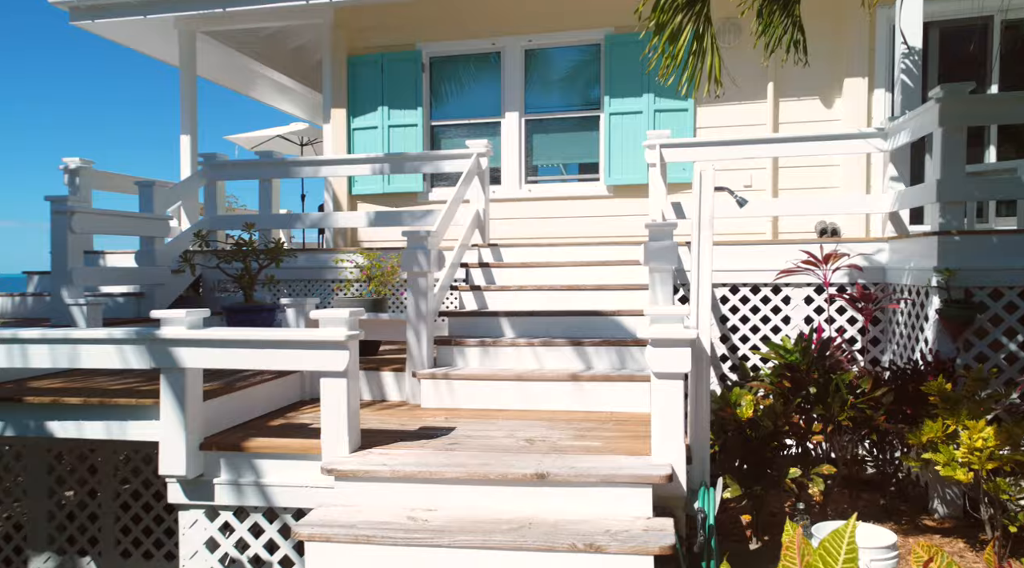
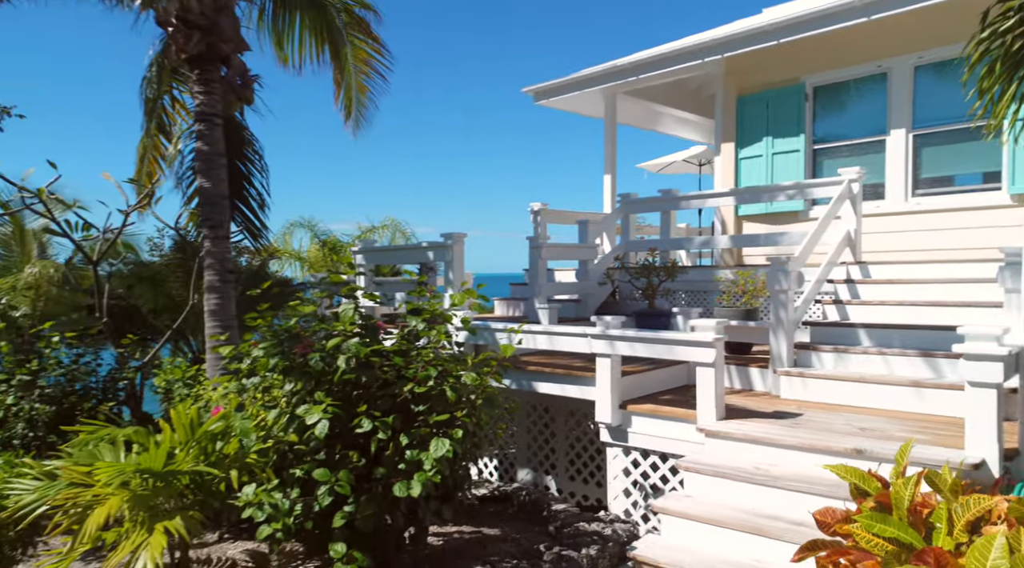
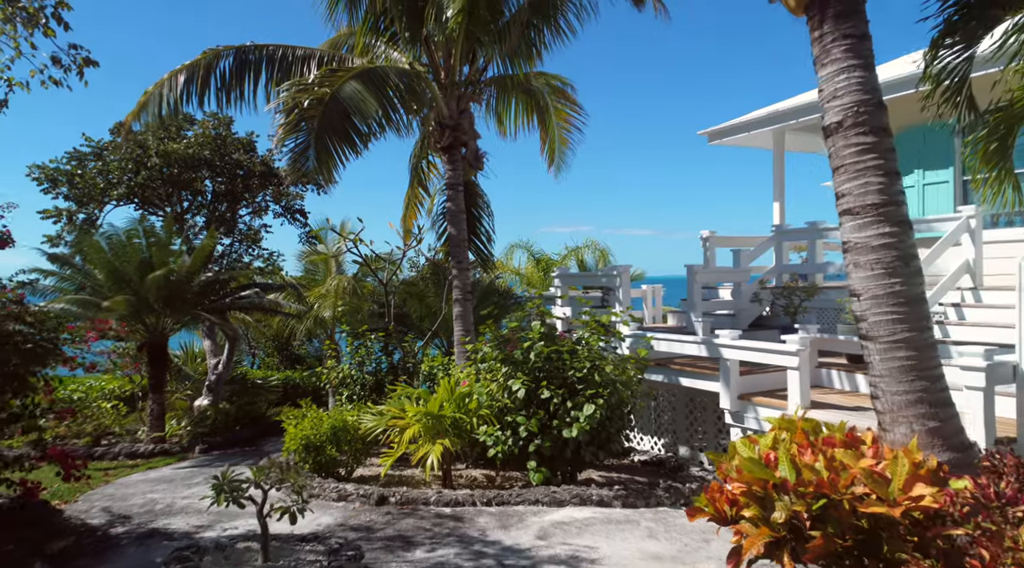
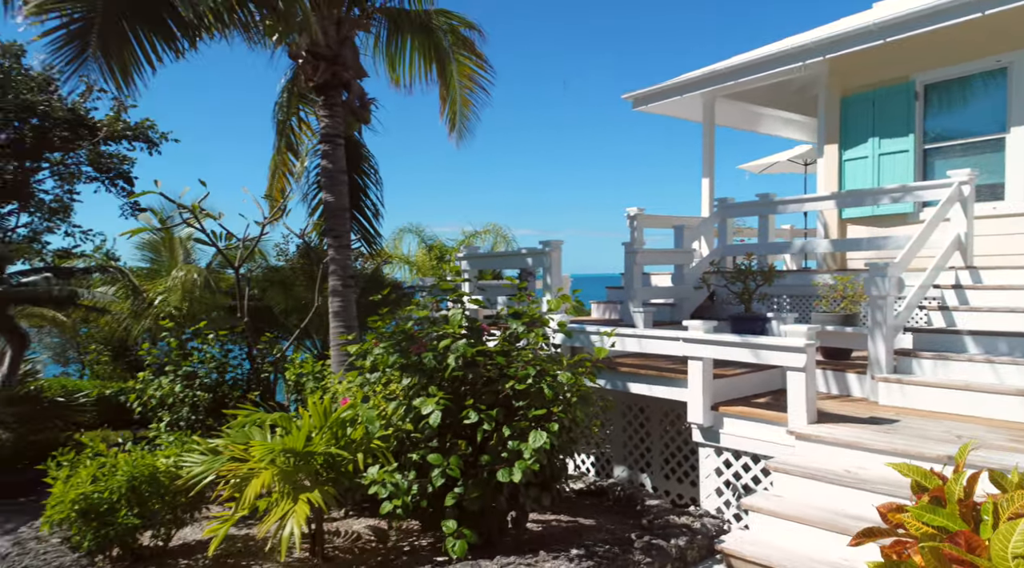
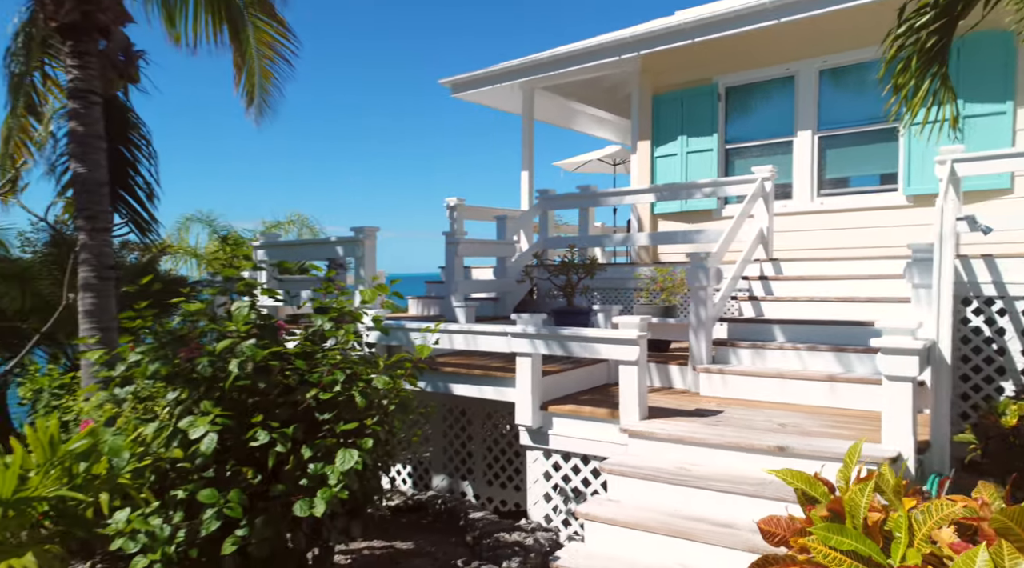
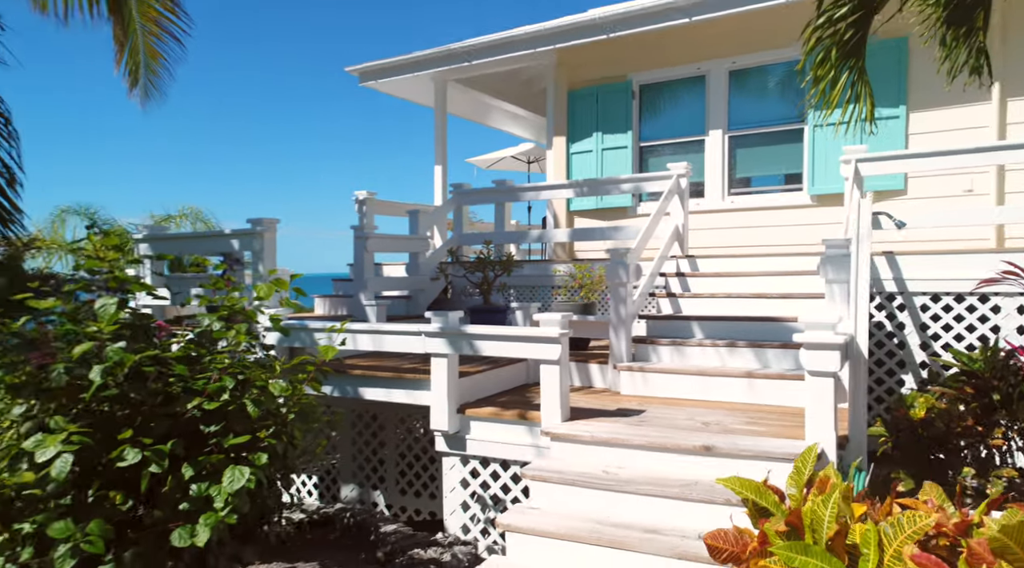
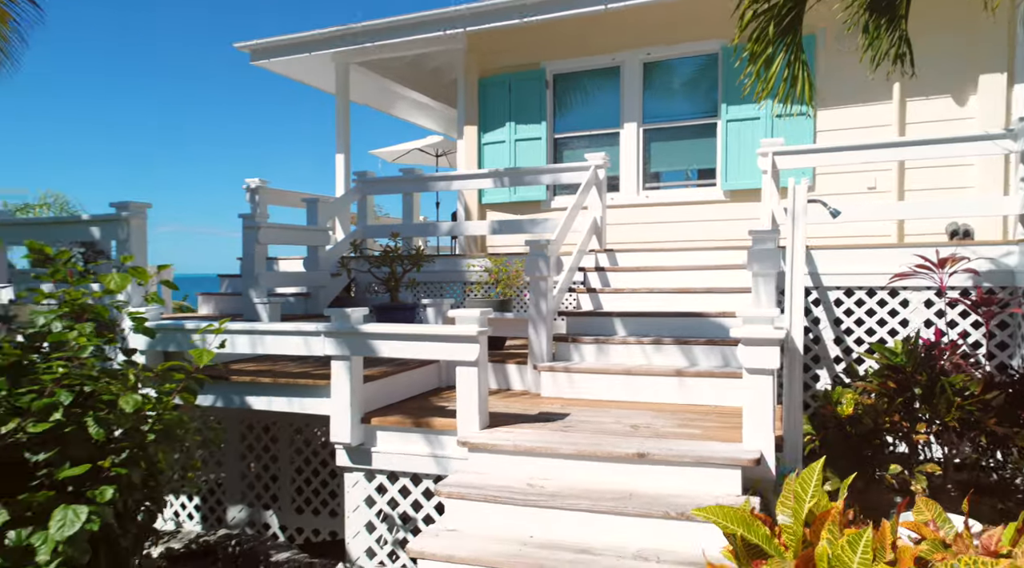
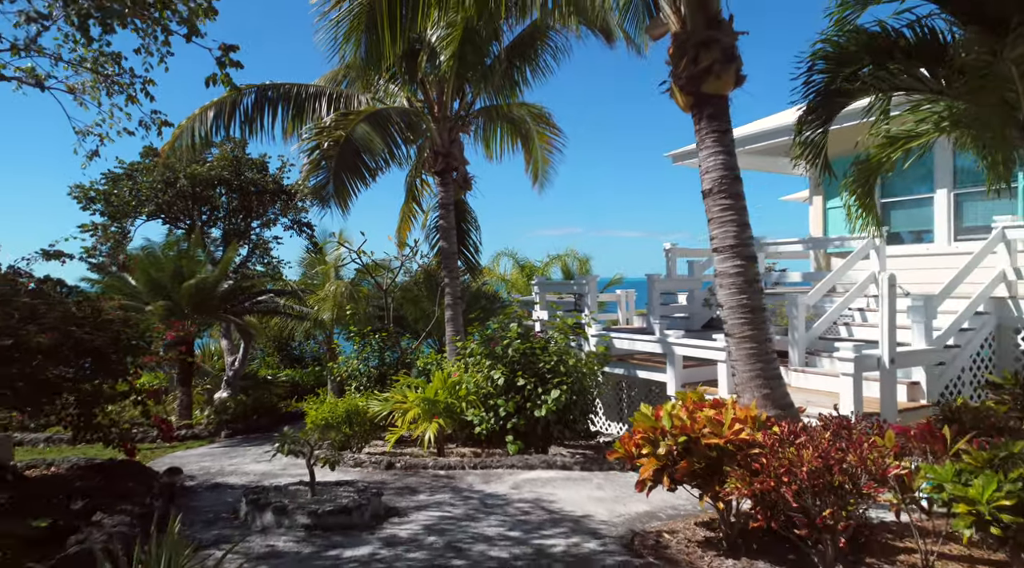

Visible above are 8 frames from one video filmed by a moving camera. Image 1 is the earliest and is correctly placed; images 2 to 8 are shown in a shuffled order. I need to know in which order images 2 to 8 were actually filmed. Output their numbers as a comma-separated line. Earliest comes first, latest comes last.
7, 6, 5, 2, 4, 3, 8
